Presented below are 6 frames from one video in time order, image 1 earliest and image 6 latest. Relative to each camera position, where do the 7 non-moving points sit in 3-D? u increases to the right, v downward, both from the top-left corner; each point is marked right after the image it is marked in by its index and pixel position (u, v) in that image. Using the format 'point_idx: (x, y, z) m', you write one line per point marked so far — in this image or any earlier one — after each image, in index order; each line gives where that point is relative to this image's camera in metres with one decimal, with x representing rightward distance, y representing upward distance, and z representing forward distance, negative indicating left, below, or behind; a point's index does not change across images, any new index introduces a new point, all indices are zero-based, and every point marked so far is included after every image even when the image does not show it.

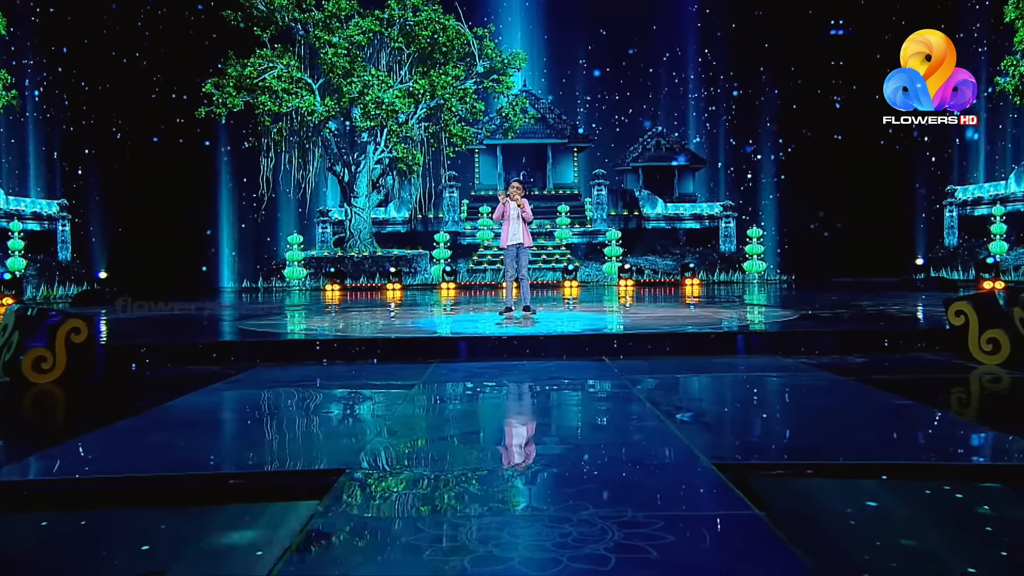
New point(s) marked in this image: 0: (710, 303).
0: (+2.7, -0.2, +10.4) m
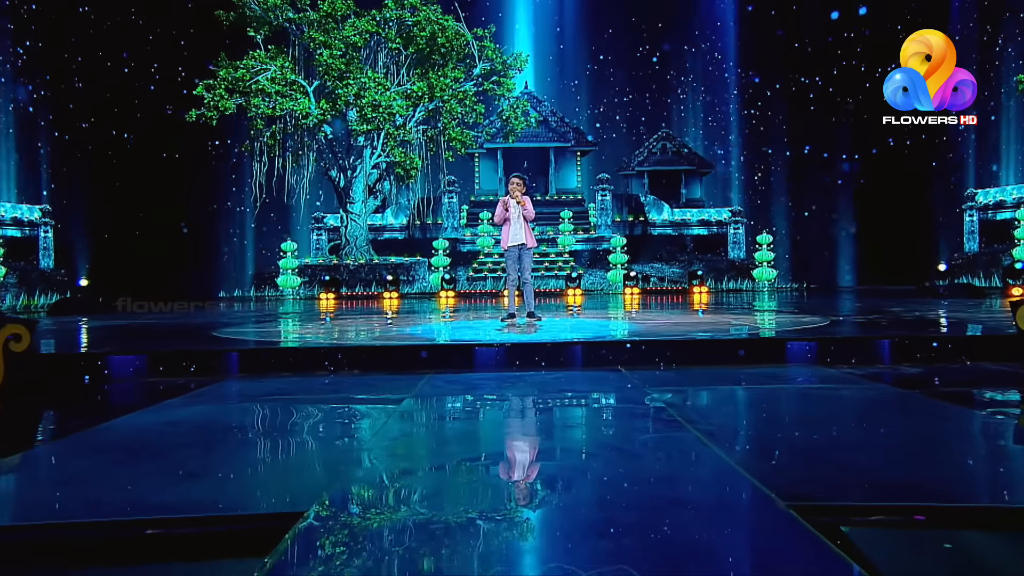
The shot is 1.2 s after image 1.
0: (+2.7, -0.3, +9.9) m
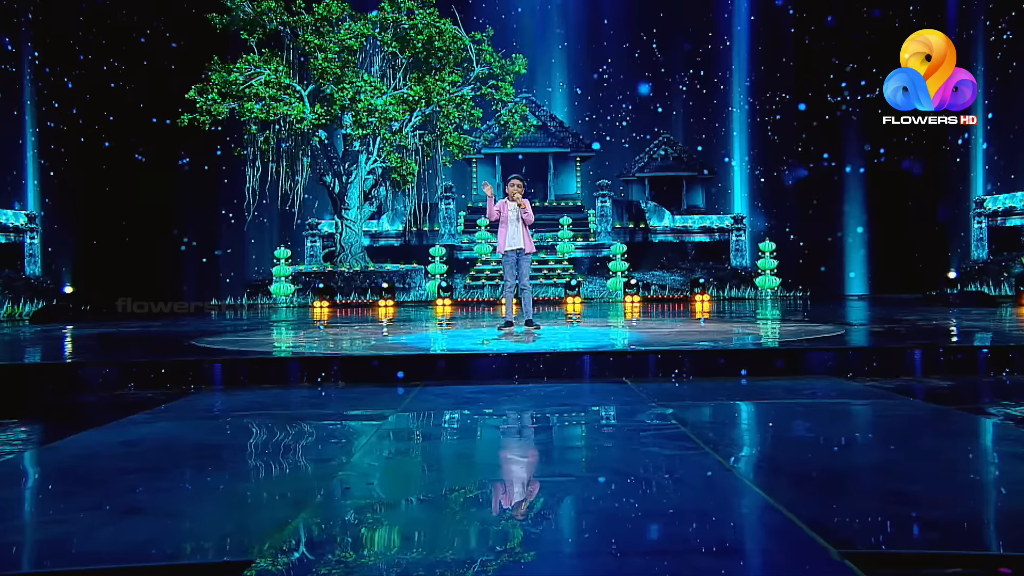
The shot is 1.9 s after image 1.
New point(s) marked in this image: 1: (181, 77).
0: (+2.7, -0.4, +9.7) m
1: (-5.4, +3.4, +12.4) m
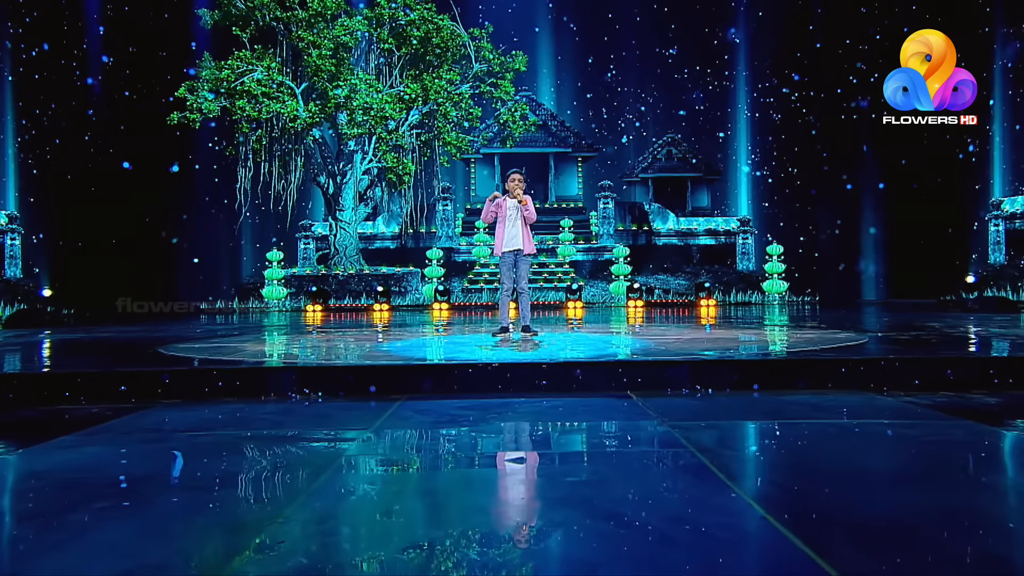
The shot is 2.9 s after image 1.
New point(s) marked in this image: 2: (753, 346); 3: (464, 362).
0: (+2.6, -0.4, +9.3) m
1: (-5.4, +3.4, +12.1) m
2: (+2.0, -0.5, +6.4) m
3: (-0.3, -0.5, +4.7) m
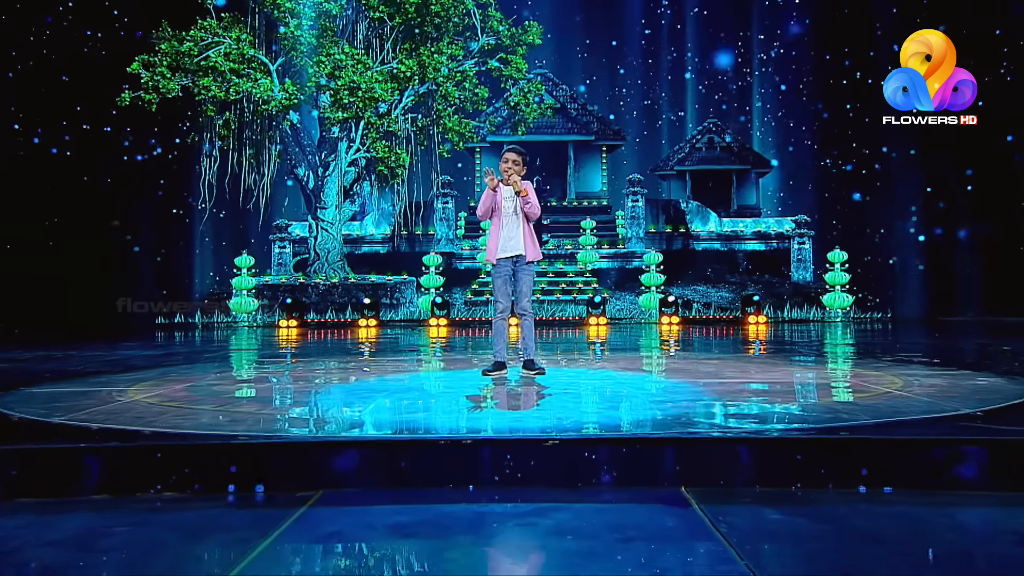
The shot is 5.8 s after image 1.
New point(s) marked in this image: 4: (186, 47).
0: (+2.7, -0.6, +7.5) m
1: (-5.2, +3.3, +10.5) m
2: (+1.9, -0.7, +4.6) m
3: (-0.4, -0.6, +2.9) m
4: (-4.4, +3.2, +10.4) m
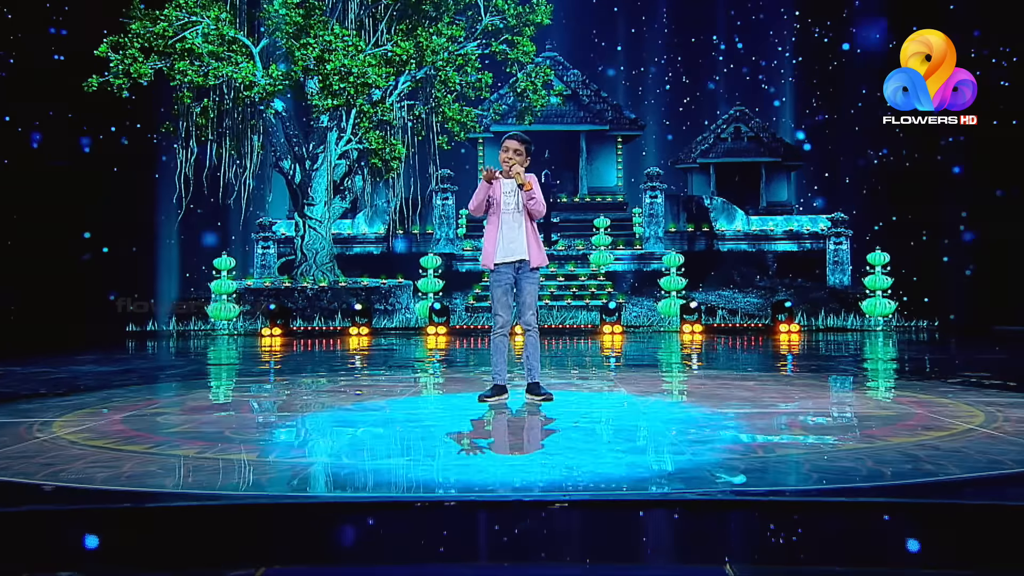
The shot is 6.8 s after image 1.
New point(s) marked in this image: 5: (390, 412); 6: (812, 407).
0: (+2.8, -0.7, +6.5) m
1: (-5.1, +3.2, +9.6) m
2: (+1.9, -0.7, +3.6) m
3: (-0.4, -0.7, +2.0) m
4: (-4.3, +3.2, +9.6) m
5: (-0.8, -0.7, +4.4) m
6: (+1.9, -0.7, +4.6) m
